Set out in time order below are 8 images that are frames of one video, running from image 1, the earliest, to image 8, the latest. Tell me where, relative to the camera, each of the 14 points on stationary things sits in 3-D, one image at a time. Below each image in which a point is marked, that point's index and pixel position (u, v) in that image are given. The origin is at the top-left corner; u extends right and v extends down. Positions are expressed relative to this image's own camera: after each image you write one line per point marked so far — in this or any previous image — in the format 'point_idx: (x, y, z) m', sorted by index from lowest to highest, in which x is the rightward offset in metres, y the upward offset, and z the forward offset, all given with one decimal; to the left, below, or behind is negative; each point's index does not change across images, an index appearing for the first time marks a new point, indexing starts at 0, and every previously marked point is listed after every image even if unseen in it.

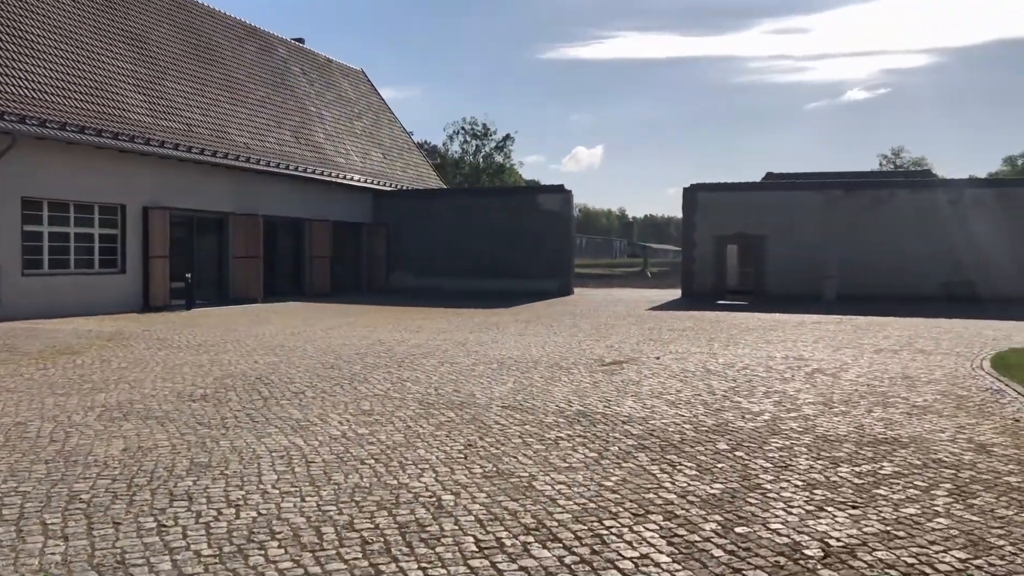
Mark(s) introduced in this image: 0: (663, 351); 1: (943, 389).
0: (+2.2, -0.9, +12.4) m
1: (+4.7, -1.1, +9.3) m
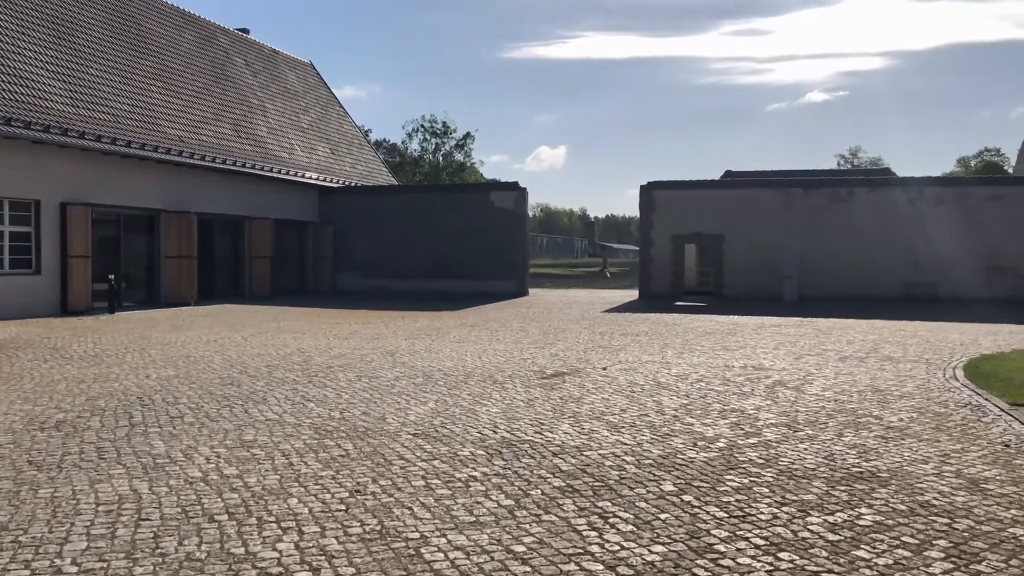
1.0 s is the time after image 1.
0: (+1.3, -1.0, +11.3) m
1: (+4.0, -1.2, +8.4) m
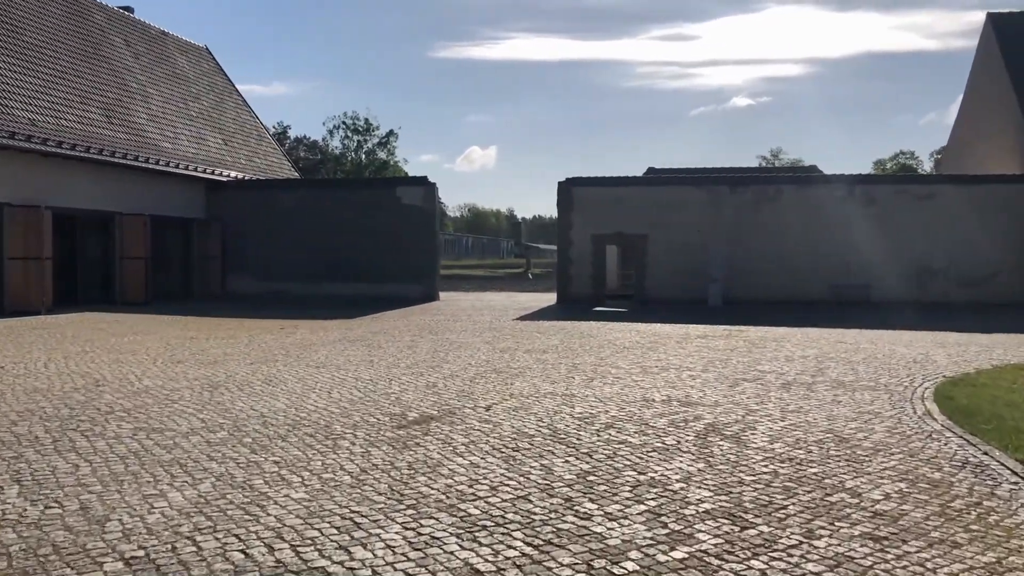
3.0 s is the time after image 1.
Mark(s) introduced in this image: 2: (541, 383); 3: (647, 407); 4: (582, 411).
0: (-0.1, -1.1, +8.8) m
1: (+2.8, -1.3, +6.1) m
2: (+0.3, -1.1, +9.7) m
3: (+1.3, -1.2, +8.3) m
4: (+0.7, -1.2, +8.0) m
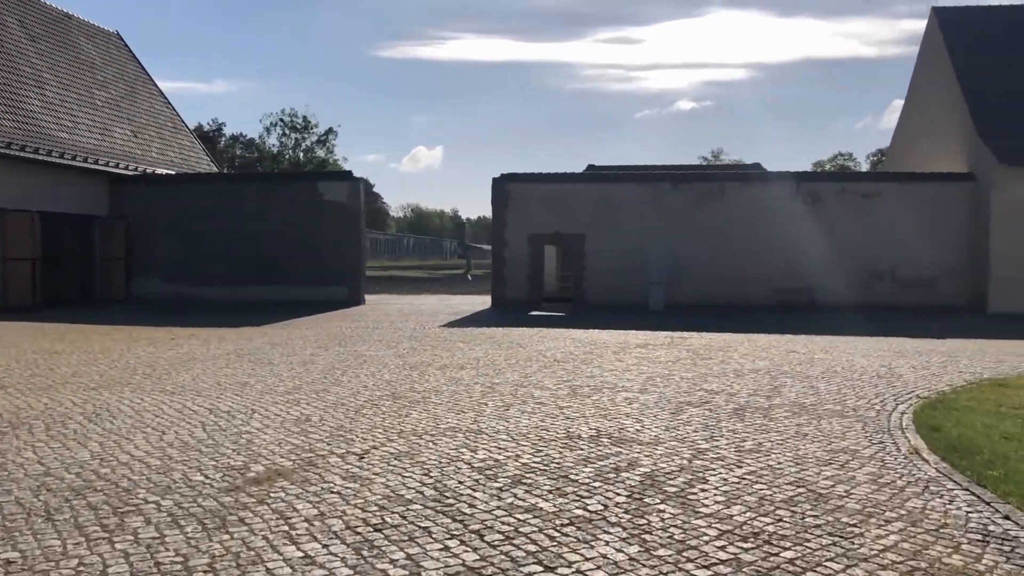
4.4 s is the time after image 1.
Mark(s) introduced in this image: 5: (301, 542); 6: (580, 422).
0: (-1.0, -1.2, +7.0) m
1: (+2.0, -1.3, +4.4) m
2: (-0.6, -1.2, +7.9) m
3: (+0.5, -1.2, +6.6) m
4: (-0.2, -1.2, +6.2) m
5: (-1.1, -1.3, +4.4) m
6: (+0.6, -1.2, +7.7) m
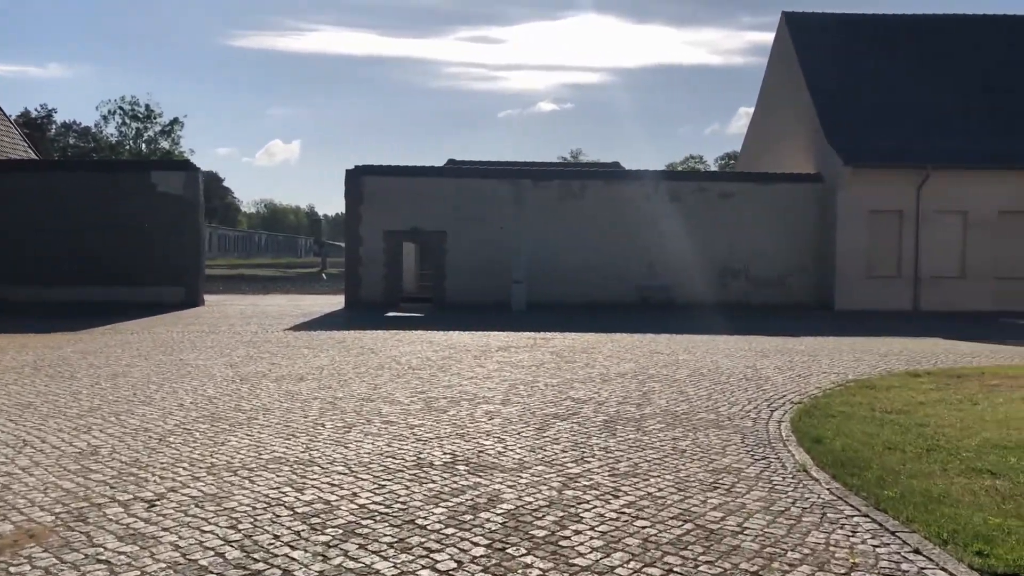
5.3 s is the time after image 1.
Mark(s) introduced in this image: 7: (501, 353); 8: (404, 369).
0: (-2.1, -1.2, +5.7) m
1: (+1.3, -1.4, +3.7) m
2: (-1.9, -1.2, +6.6) m
3: (-0.6, -1.2, +5.5) m
4: (-1.2, -1.2, +5.1) m
5: (-1.8, -1.3, +3.1) m
6: (-0.6, -1.2, +6.6) m
7: (-0.2, -1.0, +13.3) m
8: (-1.4, -1.1, +11.1) m
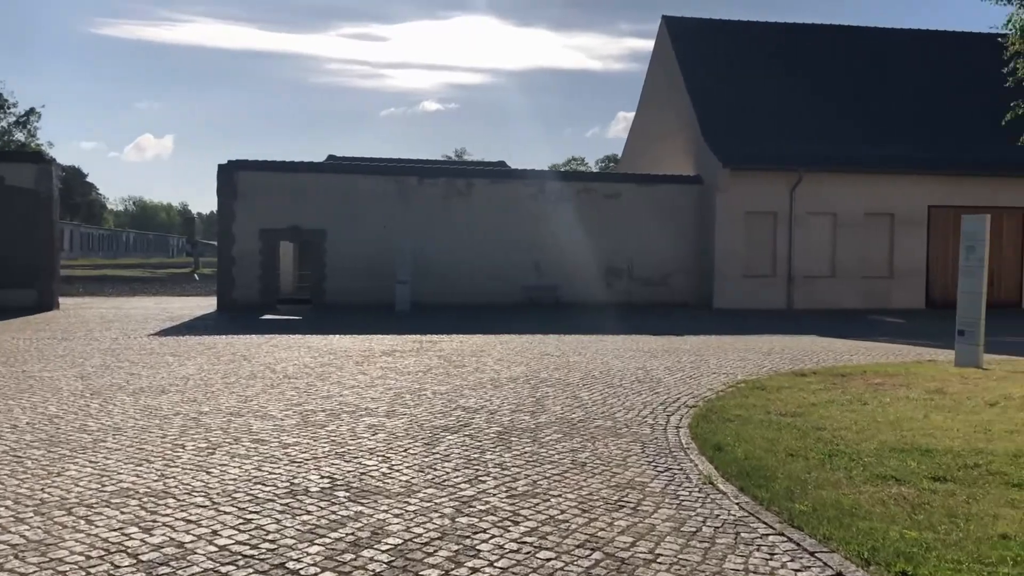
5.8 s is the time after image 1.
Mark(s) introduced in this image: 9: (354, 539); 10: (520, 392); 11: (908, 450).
0: (-2.7, -1.2, +4.8) m
1: (+0.9, -1.4, +3.2) m
2: (-2.6, -1.2, +5.8) m
3: (-1.2, -1.3, +4.8) m
4: (-1.8, -1.3, +4.3) m
5: (-2.1, -1.3, +2.3) m
6: (-1.4, -1.2, +5.9) m
7: (-1.9, -1.0, +12.6) m
8: (-2.8, -1.1, +10.3) m
9: (-0.8, -1.3, +4.4) m
10: (+0.1, -1.2, +9.5) m
11: (+3.0, -1.2, +6.5) m
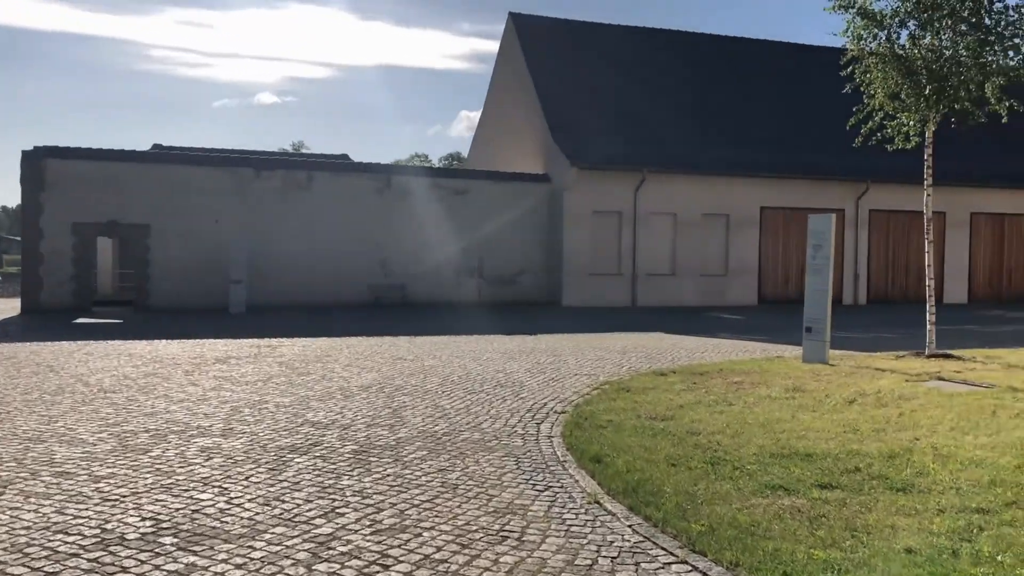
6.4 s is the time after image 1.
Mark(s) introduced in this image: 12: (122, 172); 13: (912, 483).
0: (-3.3, -1.2, +3.5) m
1: (+0.6, -1.4, +2.7) m
2: (-3.4, -1.2, +4.5) m
3: (-1.8, -1.3, +3.9) m
4: (-2.3, -1.3, +3.3) m
5: (-2.2, -1.4, +1.3) m
6: (-2.2, -1.2, +4.9) m
7: (-3.9, -1.0, +11.4) m
8: (-4.4, -1.1, +8.9) m
9: (-1.4, -1.3, +3.5) m
10: (-1.4, -1.2, +8.7) m
11: (+2.0, -1.2, +6.3) m
12: (-8.7, +2.6, +19.1) m
13: (+2.6, -1.3, +5.5) m
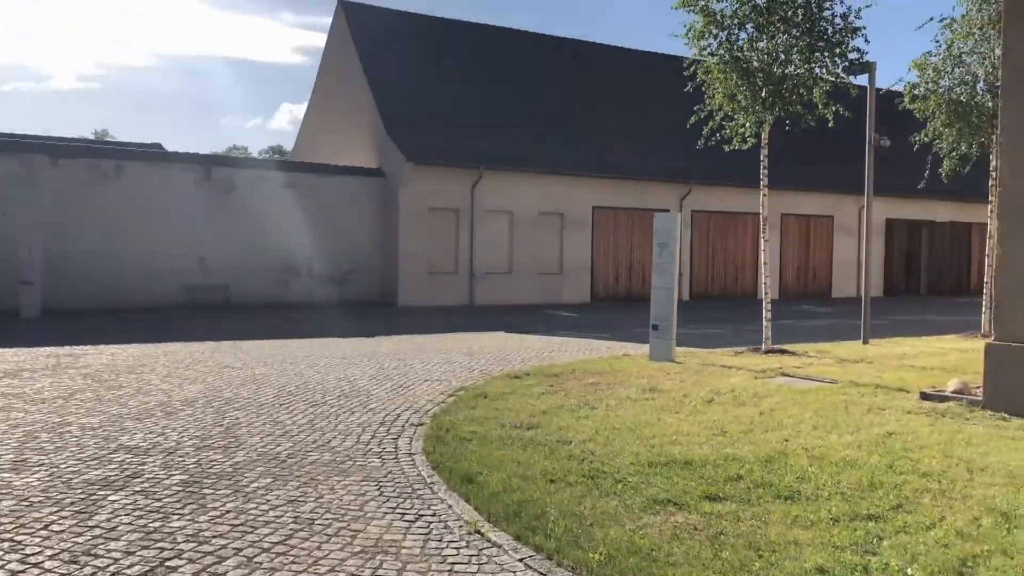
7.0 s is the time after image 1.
0: (-3.6, -1.3, +2.2) m
1: (+0.3, -1.4, +2.2) m
2: (-3.9, -1.2, +3.2) m
3: (-2.2, -1.3, +2.8) m
4: (-2.5, -1.3, +2.1) m
5: (-2.1, -1.4, +0.2) m
6: (-2.8, -1.3, +3.8) m
7: (-5.8, -1.1, +9.8) m
8: (-5.7, -1.1, +7.3) m
9: (-1.7, -1.3, +2.6) m
10: (-2.8, -1.2, +7.7) m
11: (+1.1, -1.2, +6.0) m
12: (-12.1, +2.6, +16.4) m
13: (+1.8, -1.2, +5.3) m
